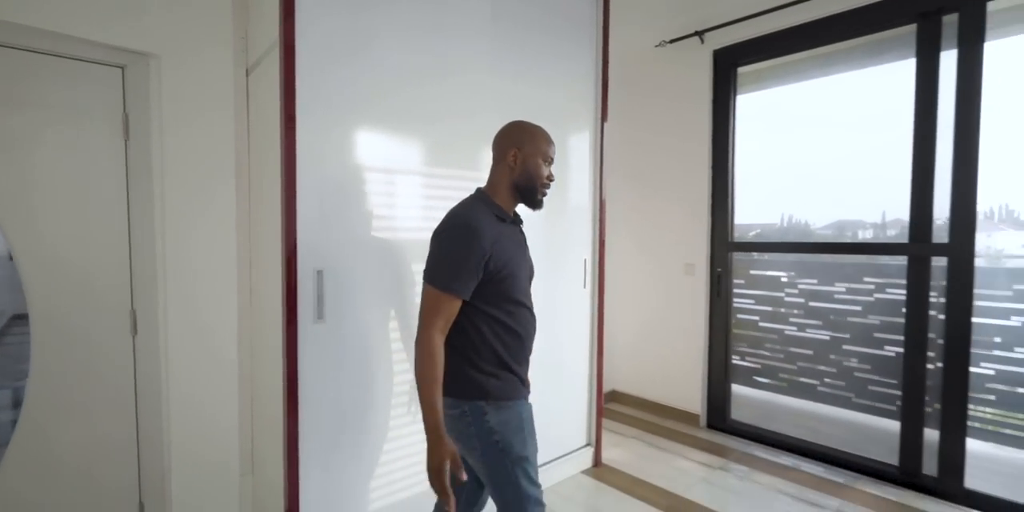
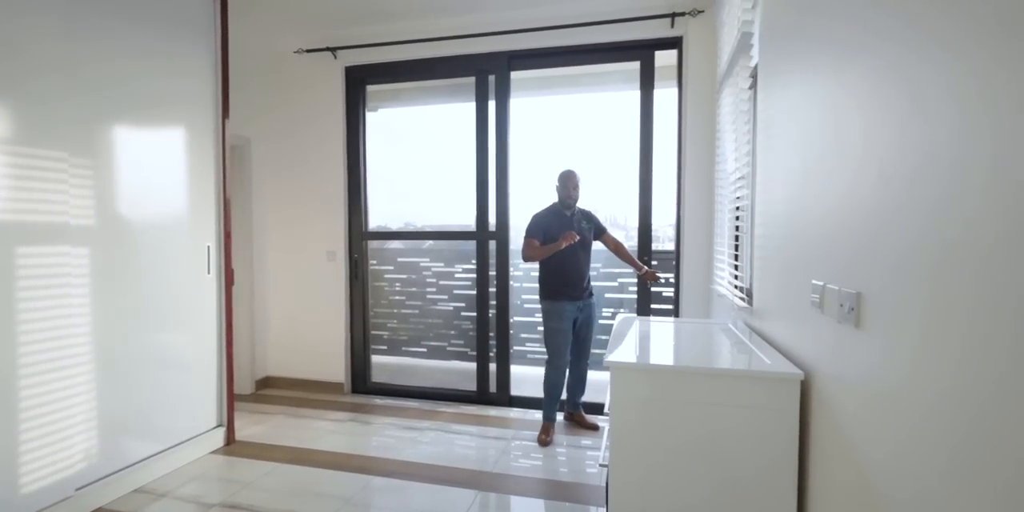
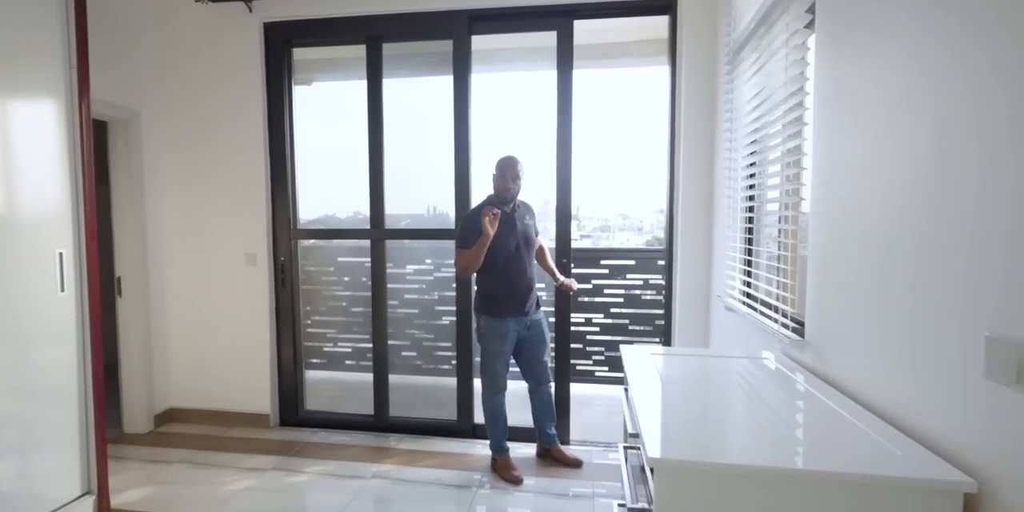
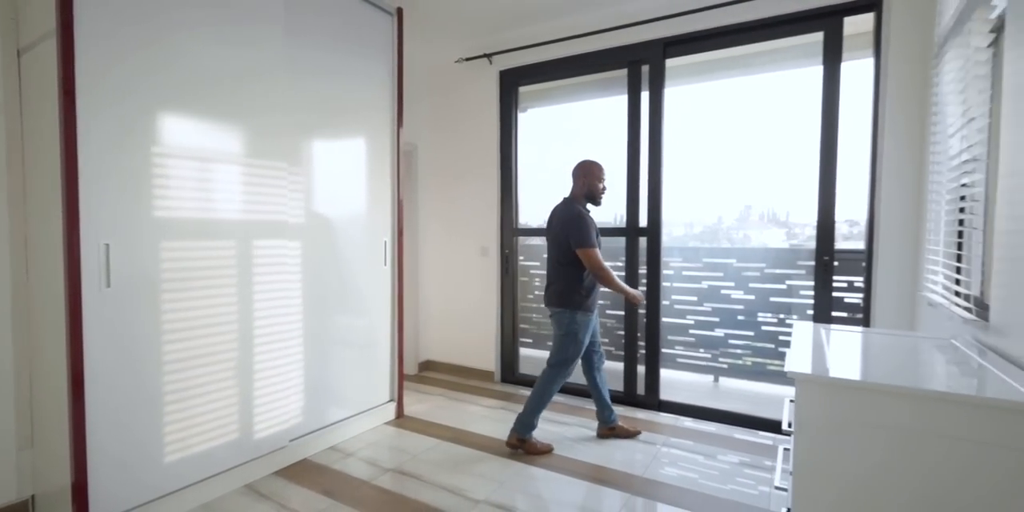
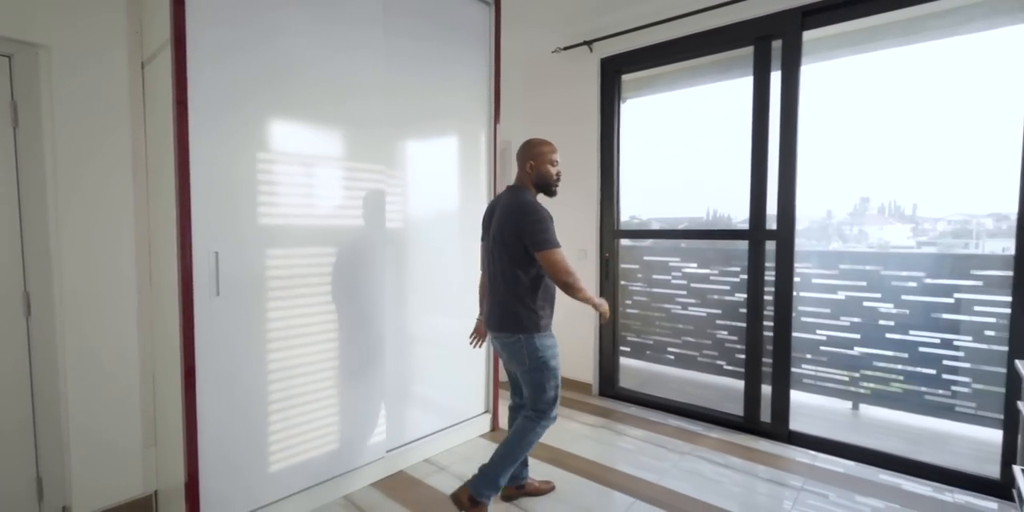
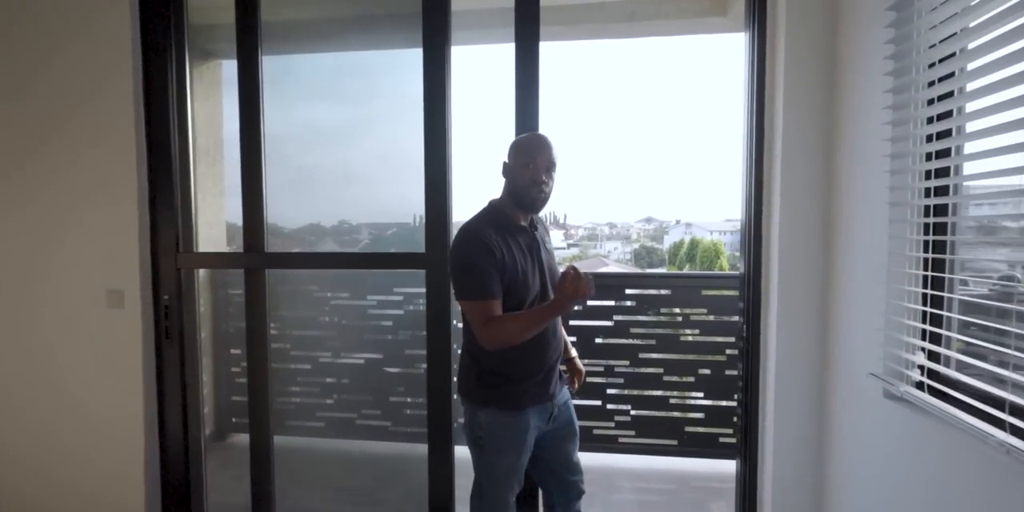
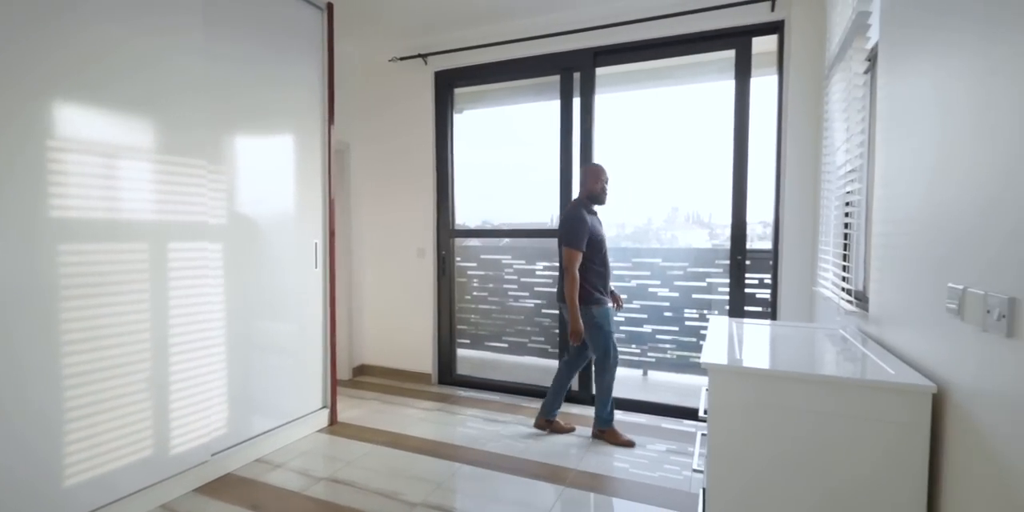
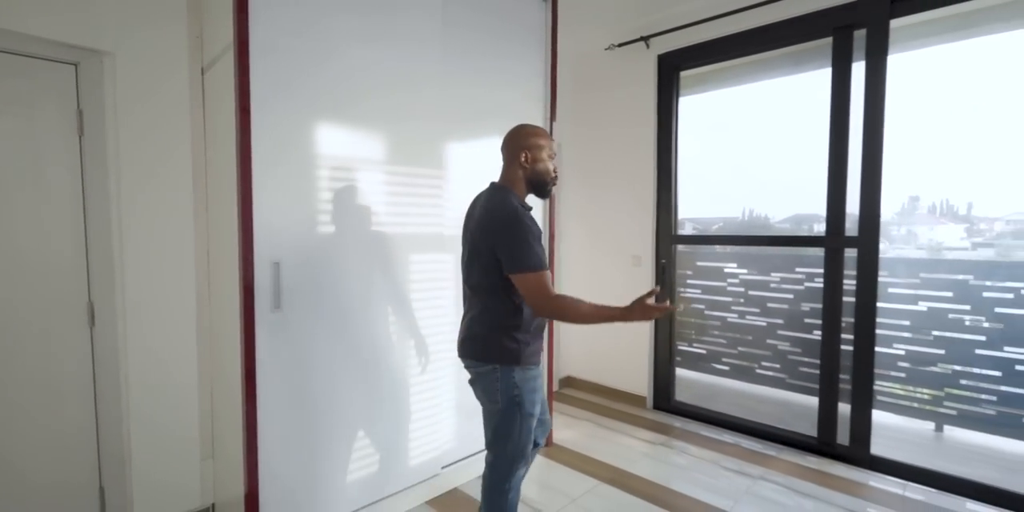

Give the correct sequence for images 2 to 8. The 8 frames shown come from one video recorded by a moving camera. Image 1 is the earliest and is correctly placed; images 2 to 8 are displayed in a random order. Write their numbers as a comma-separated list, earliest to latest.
8, 5, 4, 7, 2, 3, 6
